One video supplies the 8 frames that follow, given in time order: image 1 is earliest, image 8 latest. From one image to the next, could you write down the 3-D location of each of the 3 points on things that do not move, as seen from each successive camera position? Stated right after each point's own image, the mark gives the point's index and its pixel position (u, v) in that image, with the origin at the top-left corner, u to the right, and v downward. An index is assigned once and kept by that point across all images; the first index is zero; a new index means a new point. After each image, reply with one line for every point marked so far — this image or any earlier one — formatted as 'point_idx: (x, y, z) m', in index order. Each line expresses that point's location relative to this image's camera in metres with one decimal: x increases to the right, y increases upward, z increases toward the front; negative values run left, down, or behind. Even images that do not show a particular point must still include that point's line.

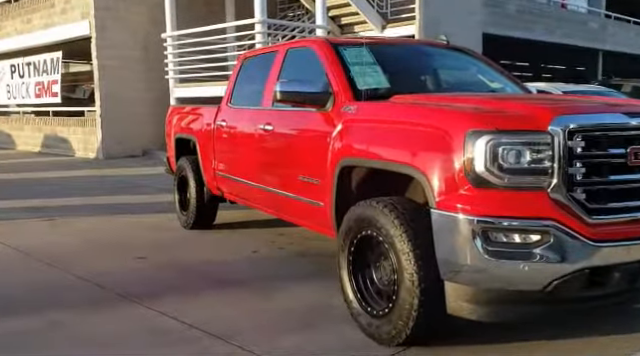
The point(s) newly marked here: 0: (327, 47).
0: (+0.1, +1.0, +5.3) m
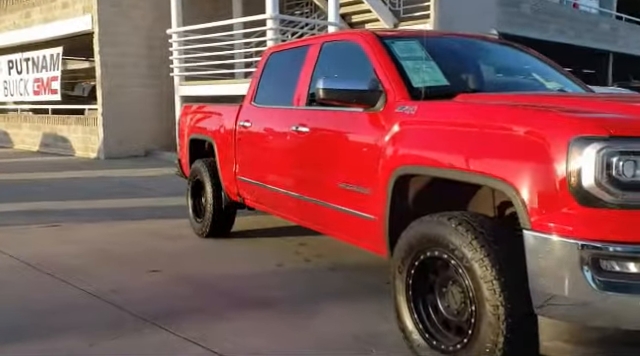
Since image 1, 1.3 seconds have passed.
0: (+0.4, +0.9, +4.7) m
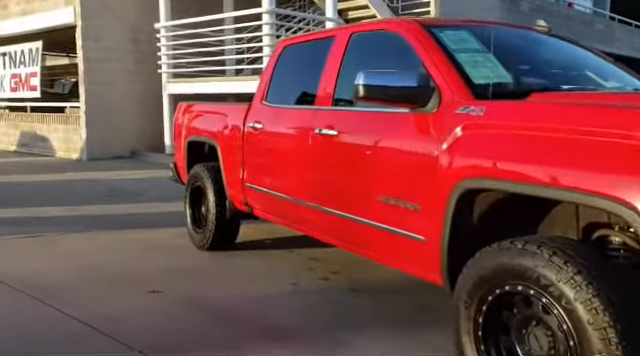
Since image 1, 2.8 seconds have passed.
0: (+0.6, +0.9, +4.0) m
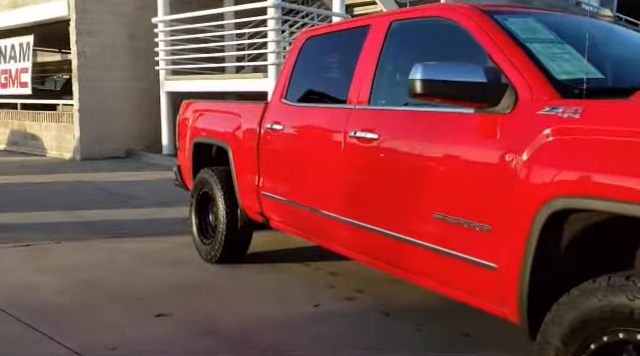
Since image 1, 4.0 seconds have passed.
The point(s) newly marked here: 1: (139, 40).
0: (+0.8, +0.8, +3.4) m
1: (-3.9, +3.0, +14.9) m
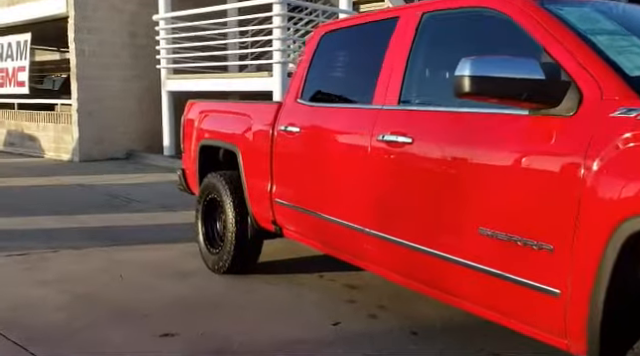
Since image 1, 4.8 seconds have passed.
0: (+0.9, +0.8, +3.0) m
1: (-3.8, +3.0, +14.5) m
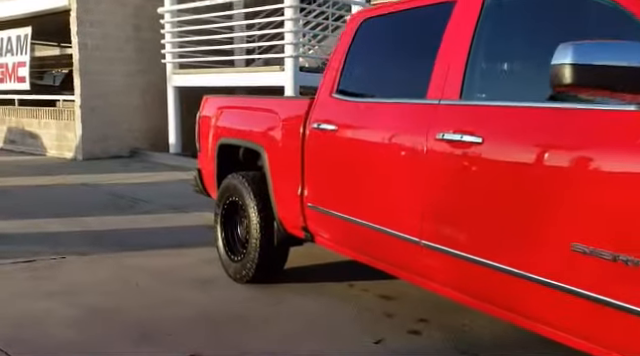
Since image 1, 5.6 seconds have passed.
0: (+1.1, +0.7, +2.6) m
1: (-3.6, +3.0, +14.1) m
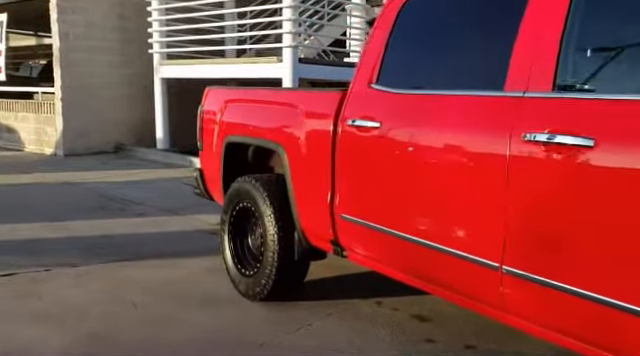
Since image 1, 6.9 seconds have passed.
0: (+1.4, +0.7, +2.0) m
1: (-3.7, +3.1, +13.3) m
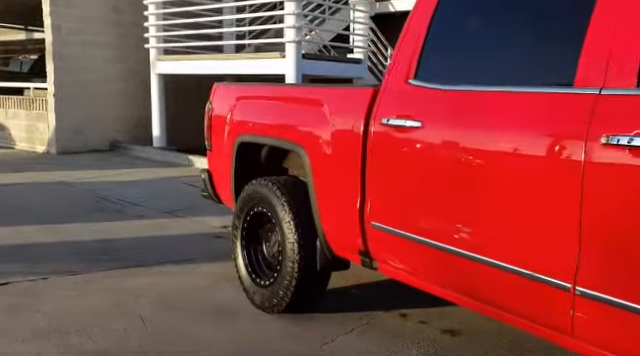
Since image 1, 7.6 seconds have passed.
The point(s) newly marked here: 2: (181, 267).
0: (+1.6, +0.7, +1.7) m
1: (-3.7, +3.1, +12.9) m
2: (-1.1, -0.7, +5.4) m
